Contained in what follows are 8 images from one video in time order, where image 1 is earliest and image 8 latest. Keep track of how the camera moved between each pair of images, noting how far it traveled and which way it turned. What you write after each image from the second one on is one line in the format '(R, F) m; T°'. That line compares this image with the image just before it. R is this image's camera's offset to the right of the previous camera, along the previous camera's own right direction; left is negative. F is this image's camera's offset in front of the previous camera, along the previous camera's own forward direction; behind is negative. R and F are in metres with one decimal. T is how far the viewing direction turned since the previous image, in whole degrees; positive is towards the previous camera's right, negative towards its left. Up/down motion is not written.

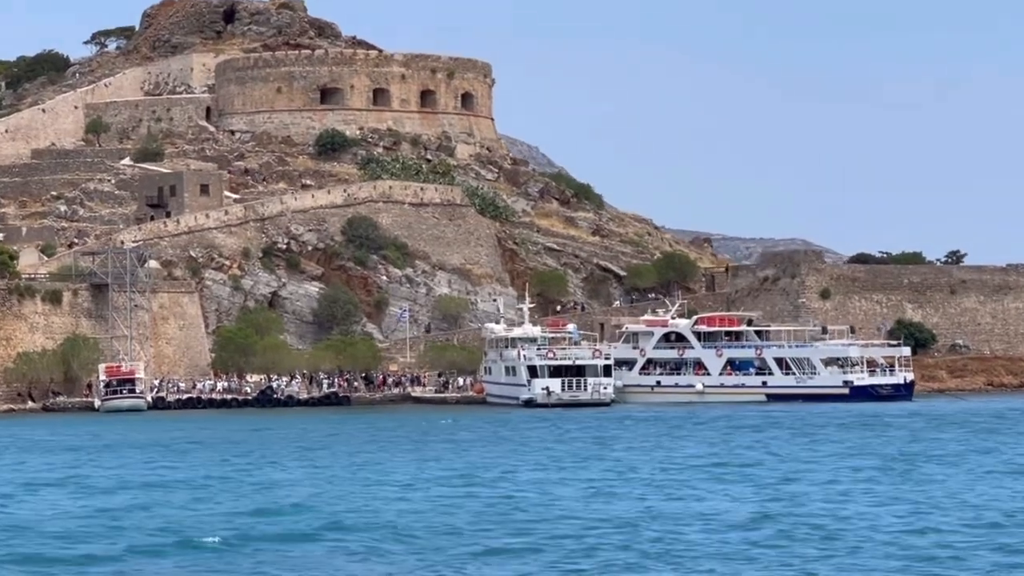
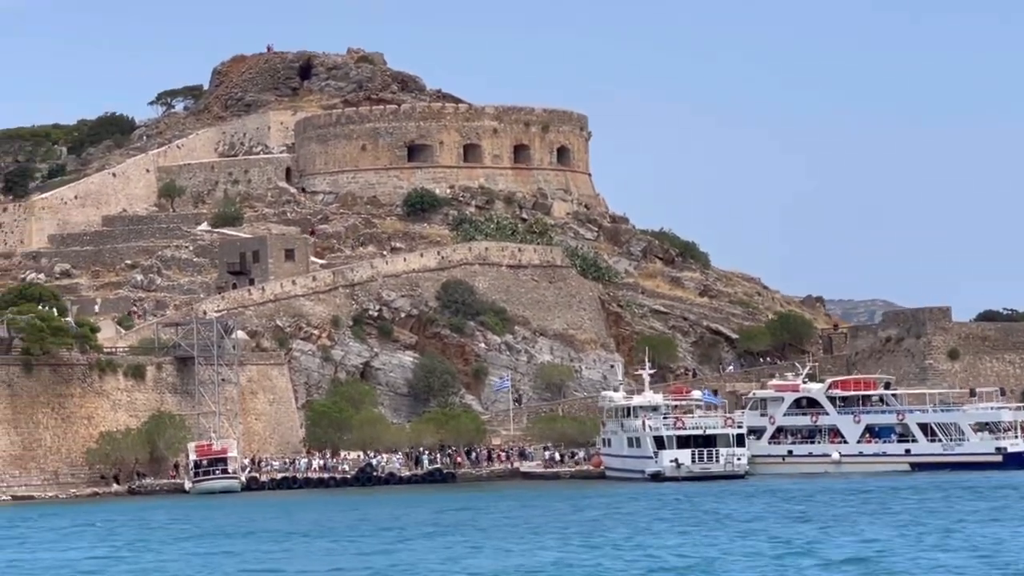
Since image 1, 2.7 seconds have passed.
(-3.8, +4.1) m; +1°
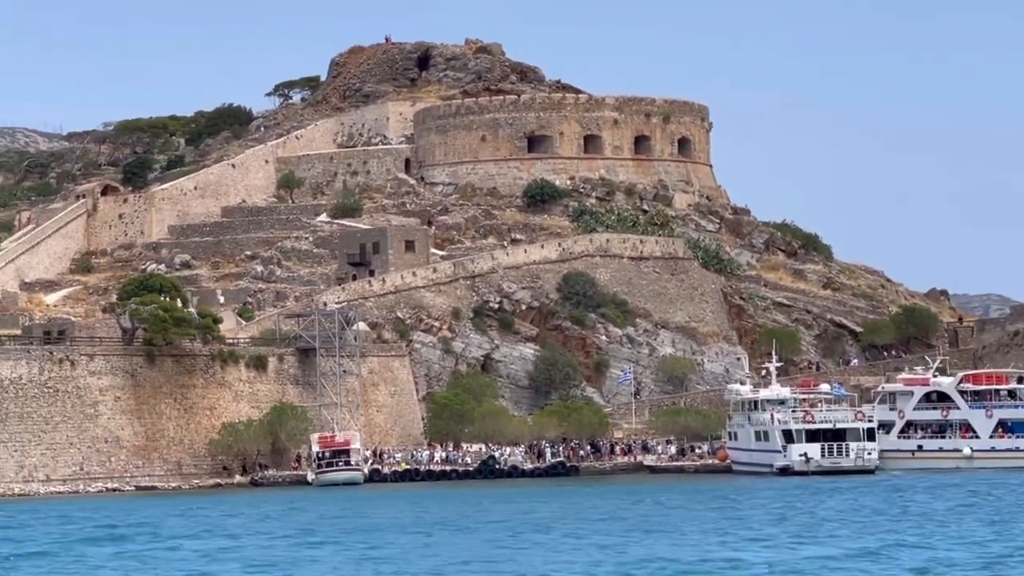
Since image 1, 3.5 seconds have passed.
(-1.1, +0.5) m; -2°
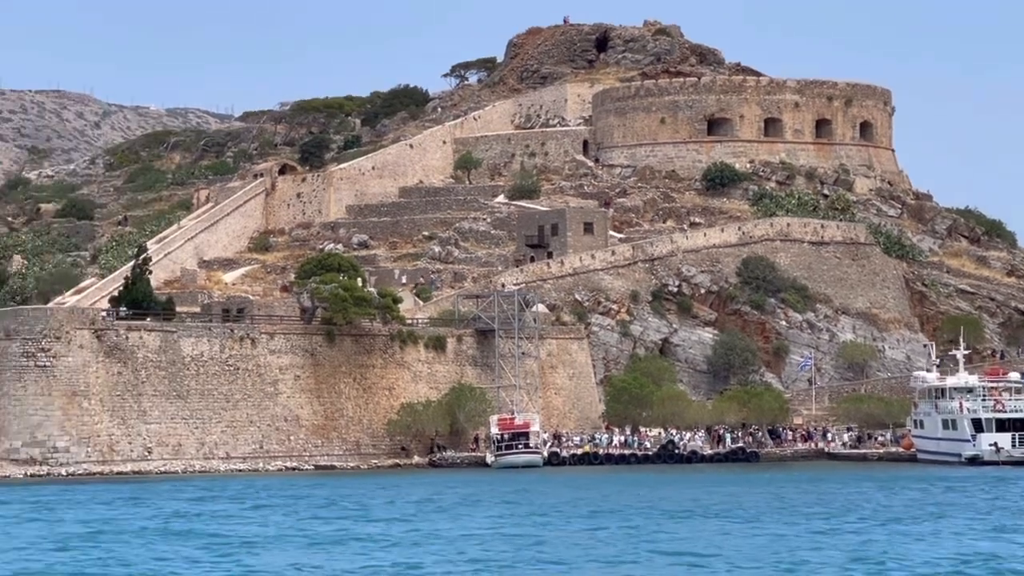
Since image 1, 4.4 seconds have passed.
(-1.1, +0.4) m; -3°
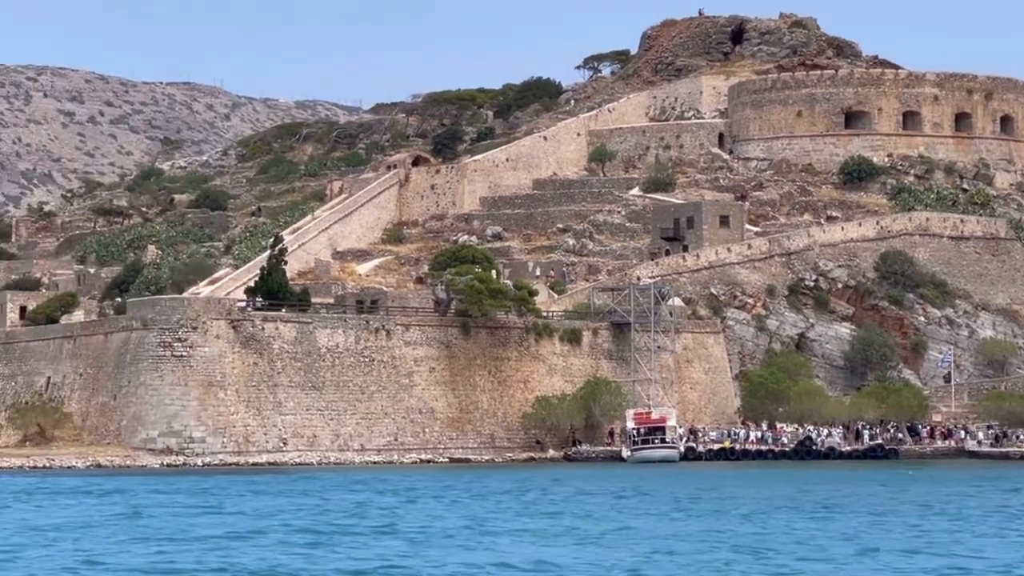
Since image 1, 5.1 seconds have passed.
(-0.8, +0.4) m; -2°
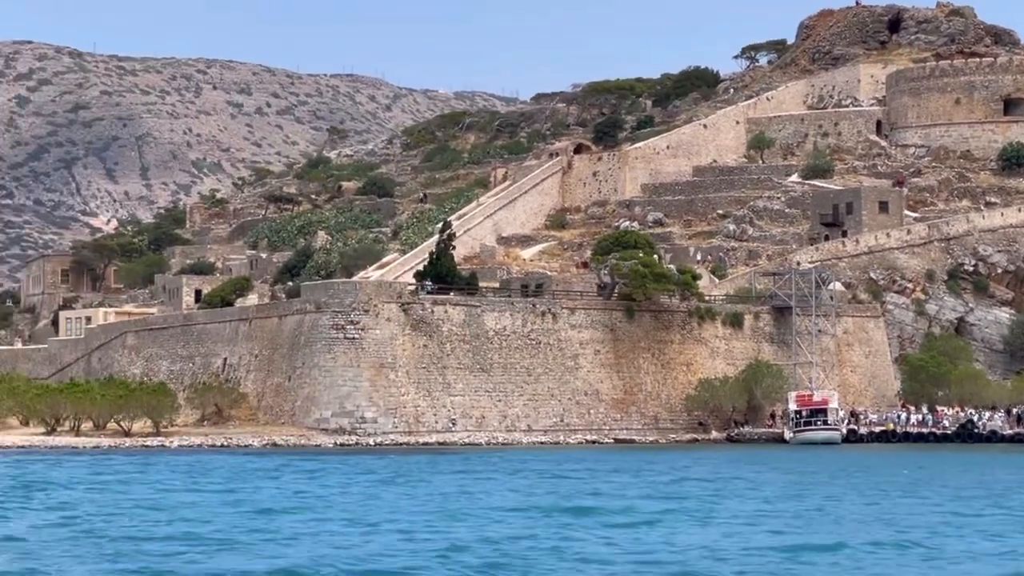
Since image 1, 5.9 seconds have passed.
(-0.9, -1.2) m; -3°
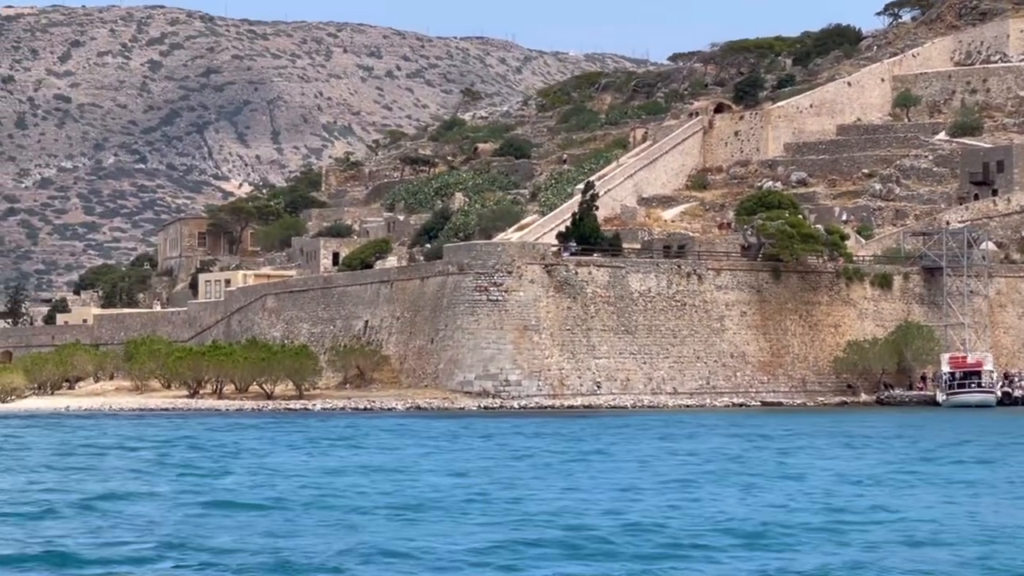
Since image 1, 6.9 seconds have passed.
(-1.2, +1.0) m; -2°
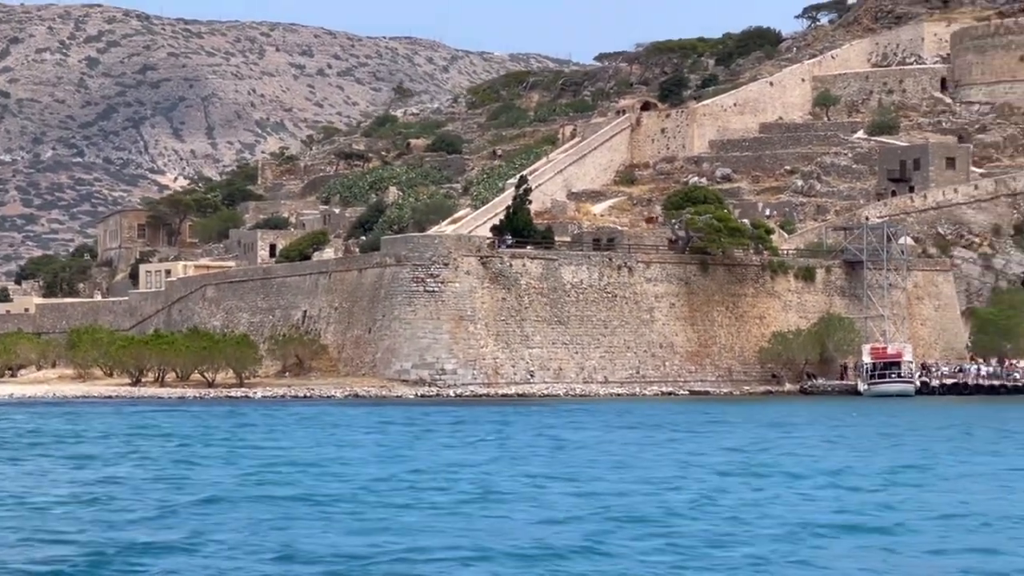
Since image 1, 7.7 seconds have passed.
(-1.1, -1.6) m; +3°
